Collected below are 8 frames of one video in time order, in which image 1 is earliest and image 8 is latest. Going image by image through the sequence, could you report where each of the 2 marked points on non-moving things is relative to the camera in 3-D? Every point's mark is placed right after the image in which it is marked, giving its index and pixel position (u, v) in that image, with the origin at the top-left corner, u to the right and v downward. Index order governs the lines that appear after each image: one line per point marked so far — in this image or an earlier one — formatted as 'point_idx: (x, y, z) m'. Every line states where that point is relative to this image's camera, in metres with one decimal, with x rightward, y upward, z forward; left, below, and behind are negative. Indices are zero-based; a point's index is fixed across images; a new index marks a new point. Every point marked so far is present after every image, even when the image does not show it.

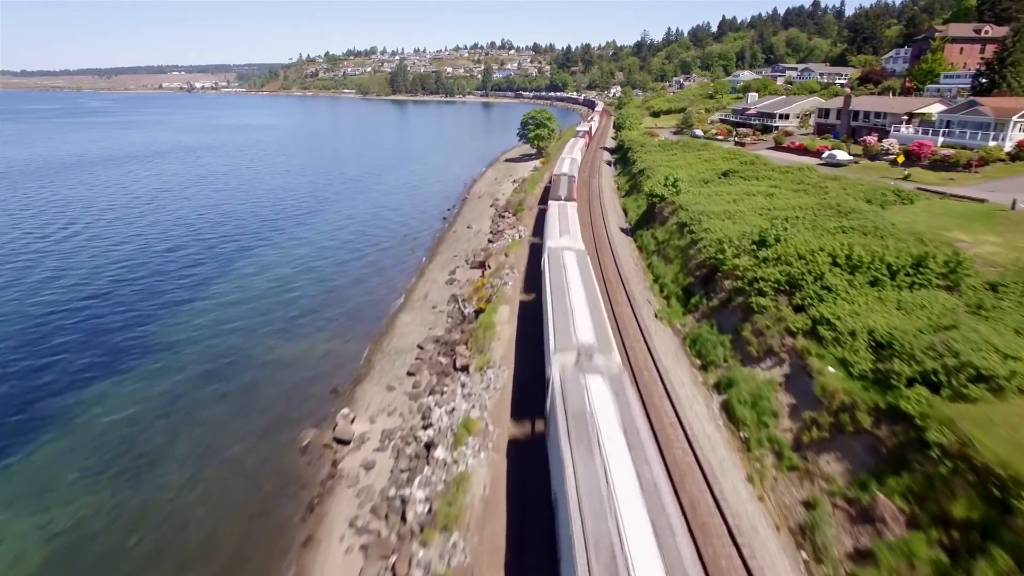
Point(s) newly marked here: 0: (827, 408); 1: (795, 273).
0: (+6.6, -2.5, +13.2) m
1: (+7.9, +0.4, +17.6) m
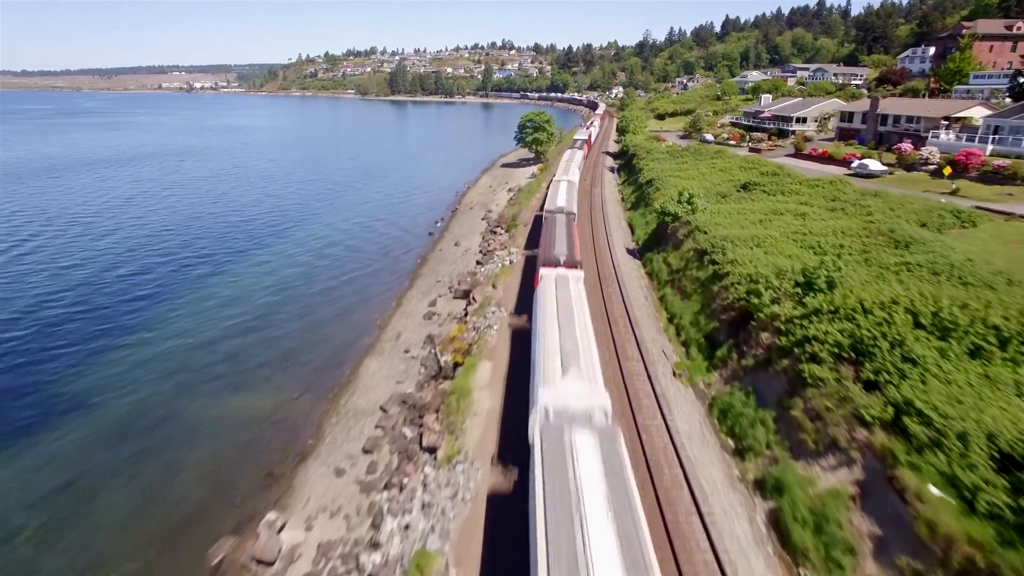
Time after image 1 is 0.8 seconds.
0: (+6.1, -3.9, +9.0) m
1: (+7.4, -1.0, +13.4) m
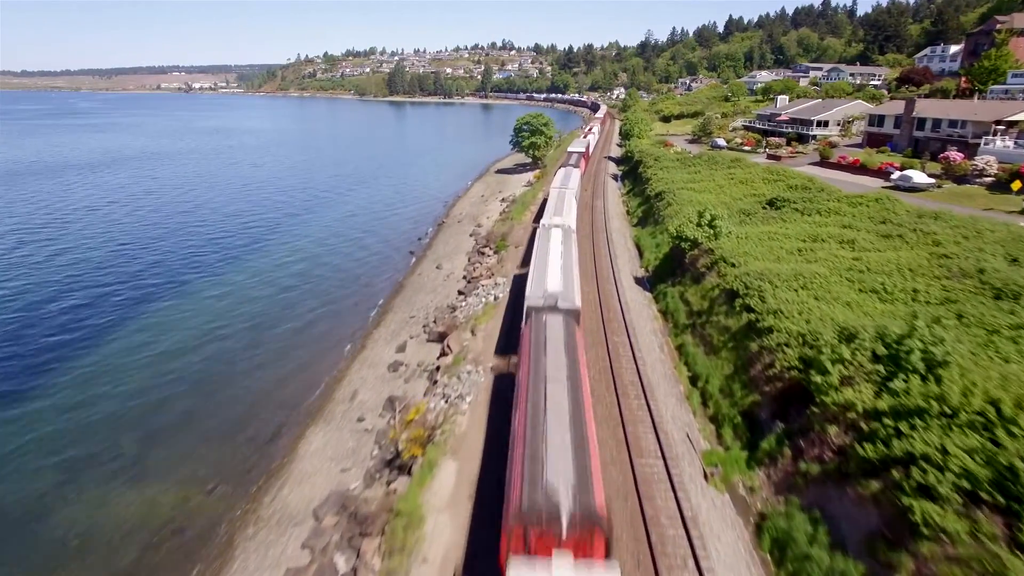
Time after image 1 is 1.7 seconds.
0: (+5.6, -5.4, +4.5) m
1: (+6.9, -2.4, +8.9) m
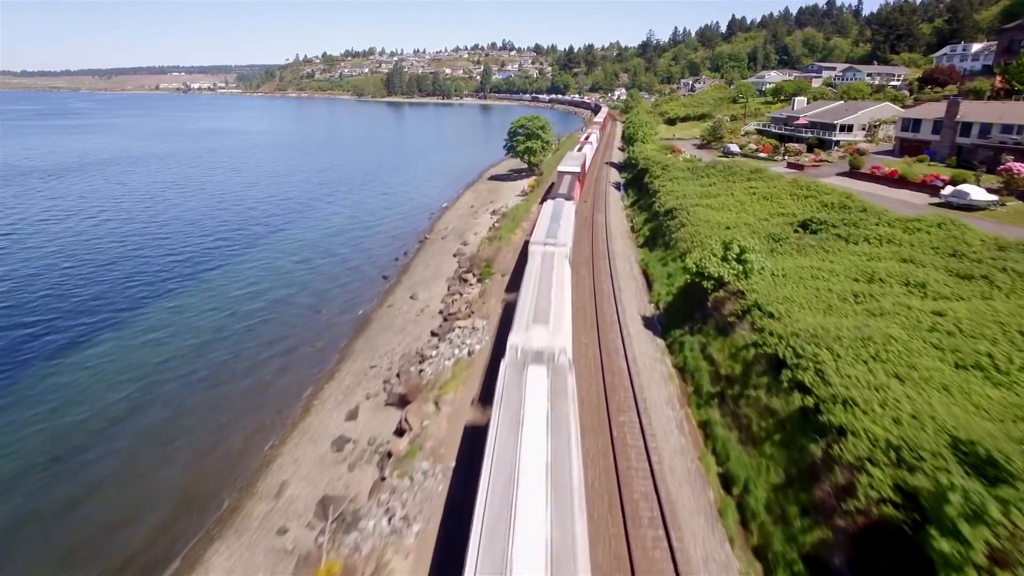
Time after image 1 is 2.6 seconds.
0: (+5.0, -6.8, 0.0) m
1: (+6.3, -3.9, +4.4) m
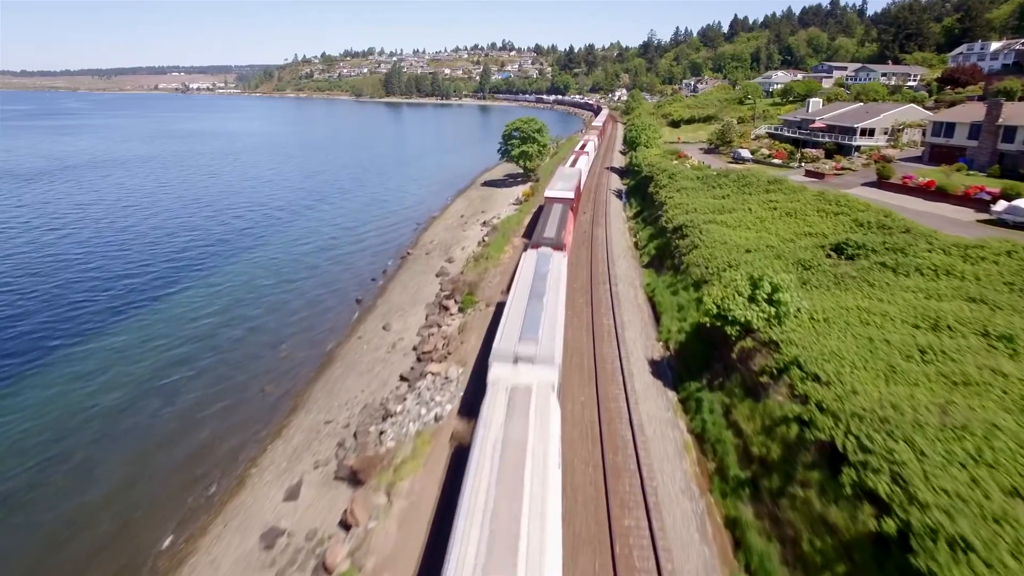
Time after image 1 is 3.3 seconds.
0: (+4.4, -7.9, -3.5) m
1: (+5.8, -5.0, +0.9) m
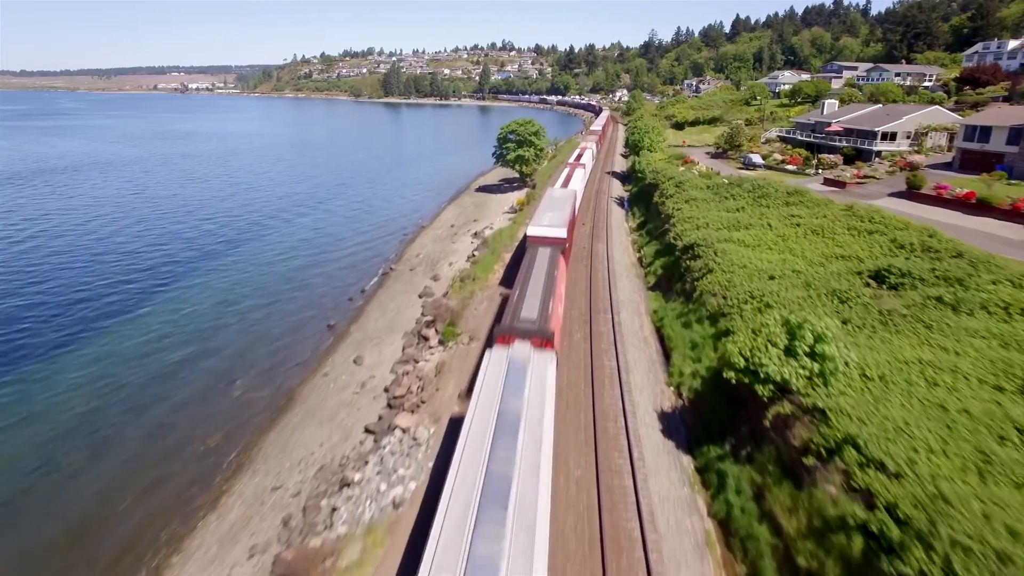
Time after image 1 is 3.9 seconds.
0: (+4.0, -8.8, -6.4) m
1: (+5.4, -5.9, -2.0) m
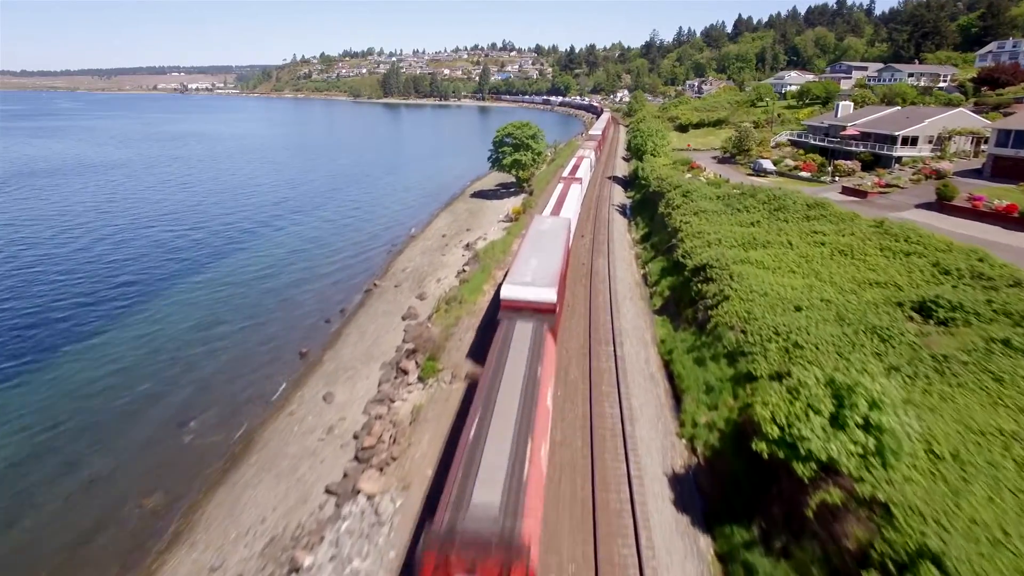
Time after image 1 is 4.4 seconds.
0: (+3.7, -9.6, -8.8) m
1: (+5.0, -6.7, -4.4) m
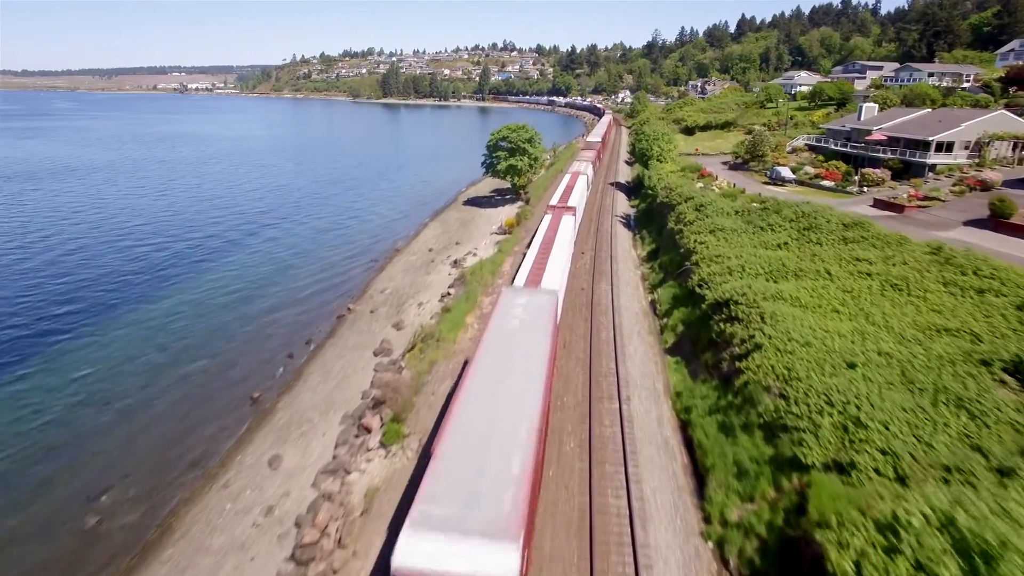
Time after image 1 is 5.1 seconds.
0: (+3.2, -10.7, -12.1) m
1: (+4.6, -7.7, -7.7) m
